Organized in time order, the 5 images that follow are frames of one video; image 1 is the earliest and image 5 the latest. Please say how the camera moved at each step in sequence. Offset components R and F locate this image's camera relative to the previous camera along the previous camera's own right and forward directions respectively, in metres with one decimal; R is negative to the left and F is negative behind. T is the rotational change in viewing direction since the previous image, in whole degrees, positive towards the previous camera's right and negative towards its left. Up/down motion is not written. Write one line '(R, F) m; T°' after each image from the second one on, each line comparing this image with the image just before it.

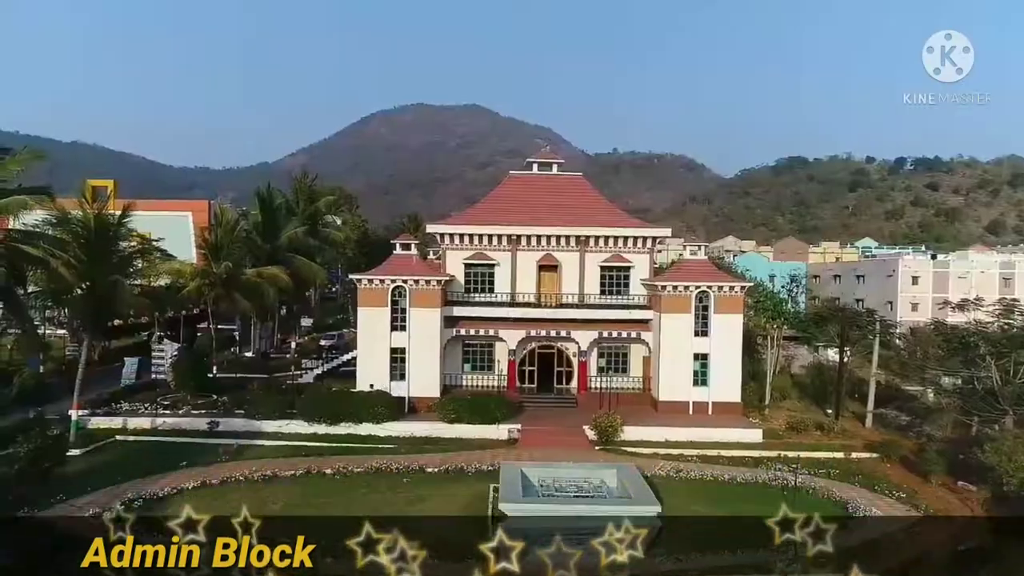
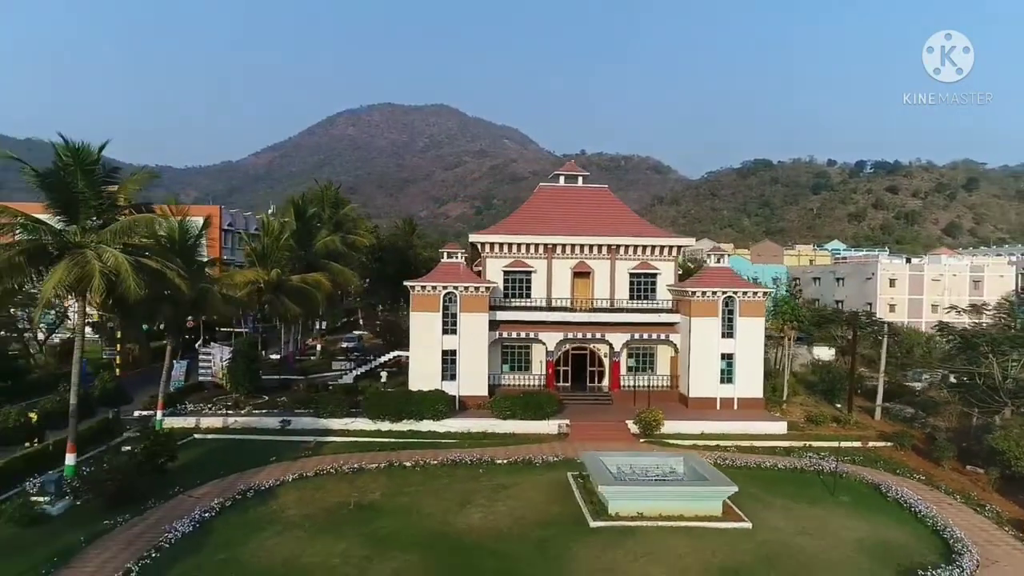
(-2.7, -1.7) m; +3°
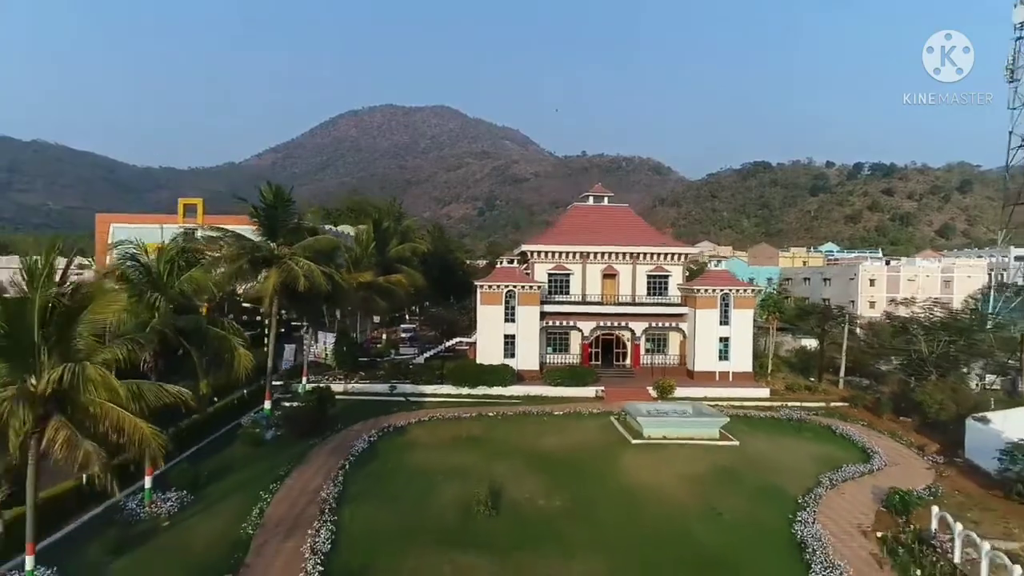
(-2.1, -7.4) m; 0°
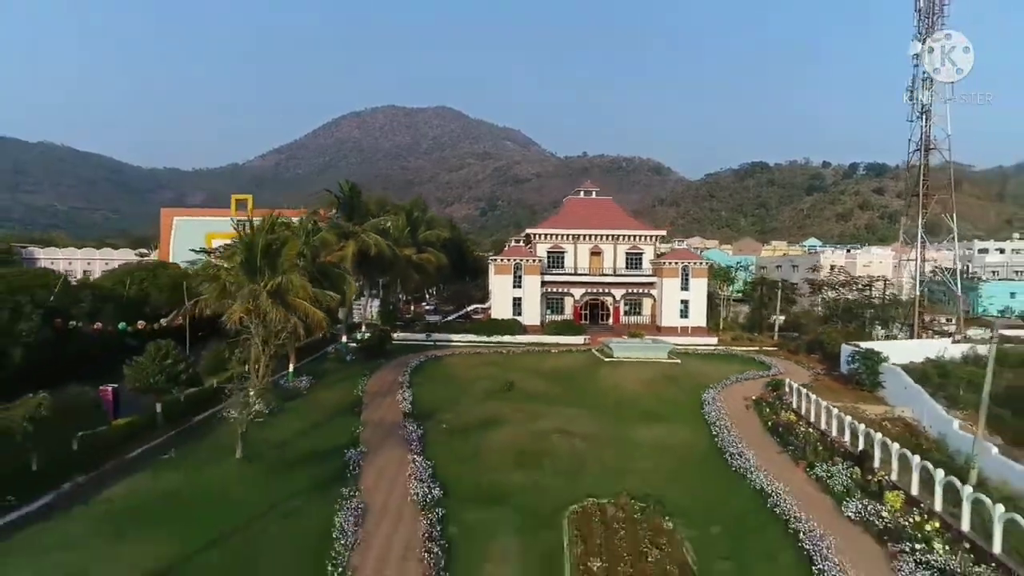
(-0.3, -9.3) m; 0°
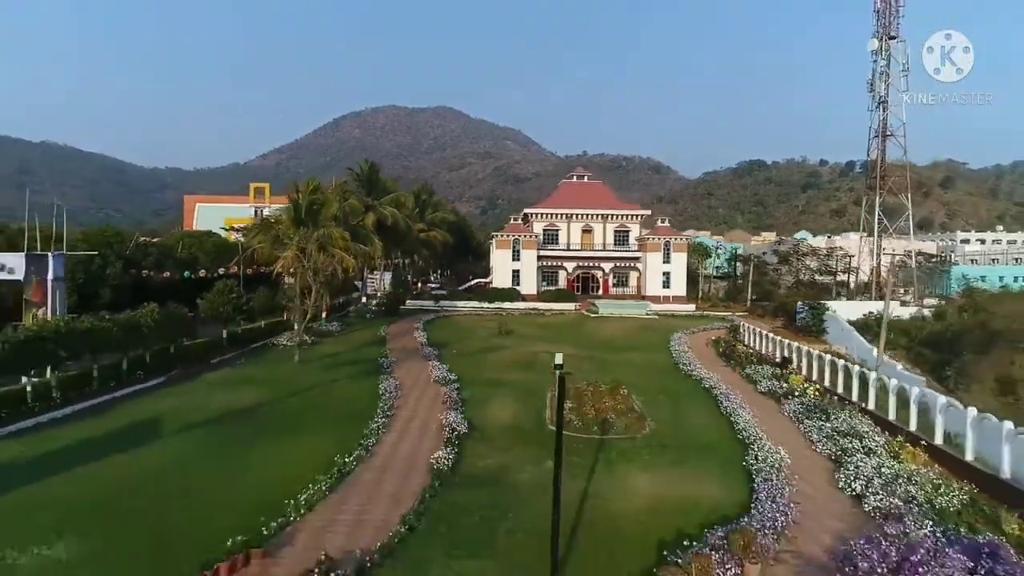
(+0.1, -4.7) m; 0°
